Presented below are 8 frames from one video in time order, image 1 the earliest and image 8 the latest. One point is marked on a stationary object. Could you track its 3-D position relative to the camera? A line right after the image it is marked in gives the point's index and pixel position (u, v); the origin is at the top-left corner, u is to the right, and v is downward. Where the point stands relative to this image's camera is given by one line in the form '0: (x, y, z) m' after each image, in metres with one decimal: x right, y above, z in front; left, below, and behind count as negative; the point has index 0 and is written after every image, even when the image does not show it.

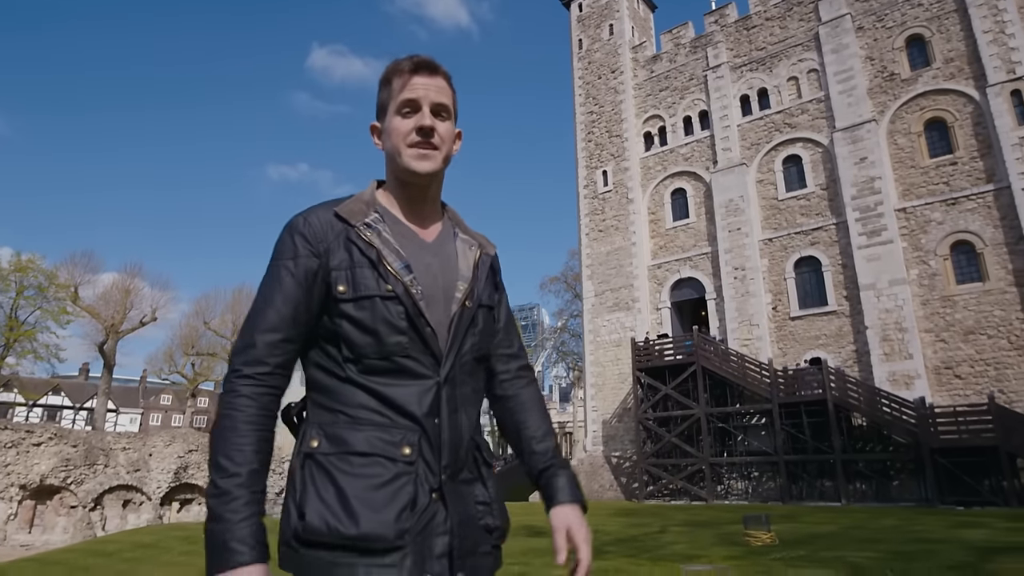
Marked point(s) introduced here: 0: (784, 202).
0: (+9.4, +3.0, +19.9) m
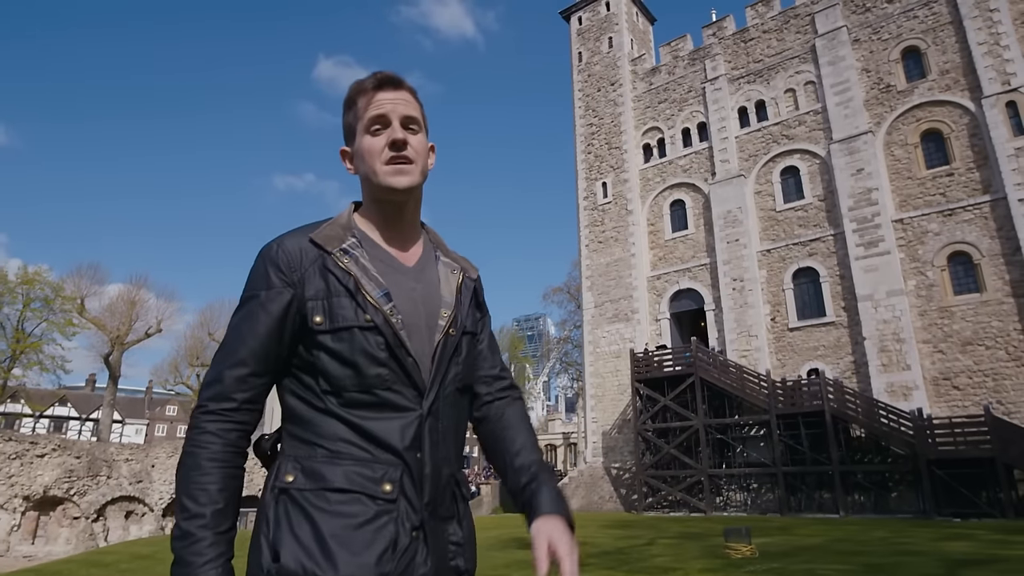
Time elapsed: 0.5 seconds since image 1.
0: (+9.3, +2.6, +20.0) m
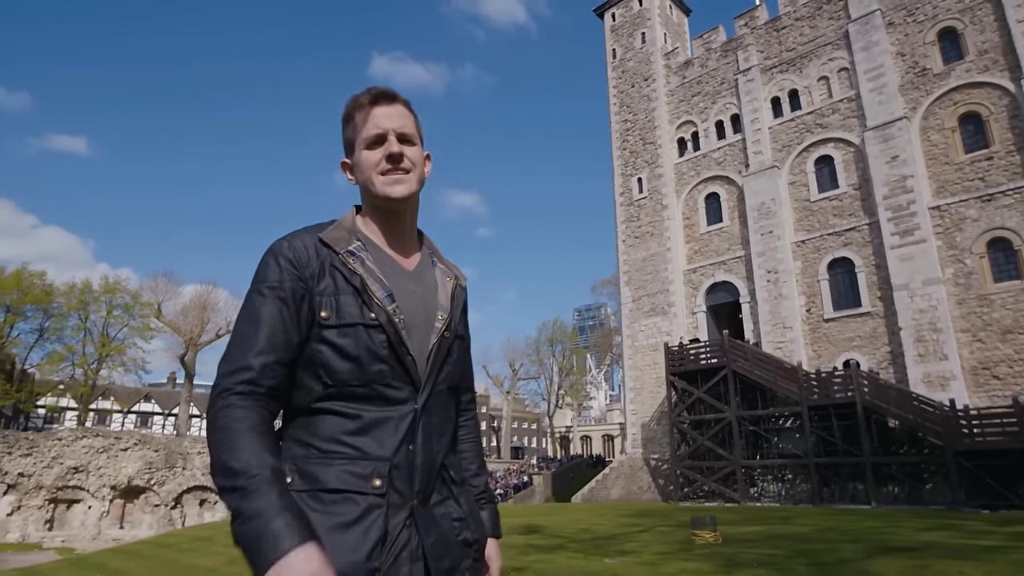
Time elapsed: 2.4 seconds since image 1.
0: (+10.5, +2.9, +19.9) m
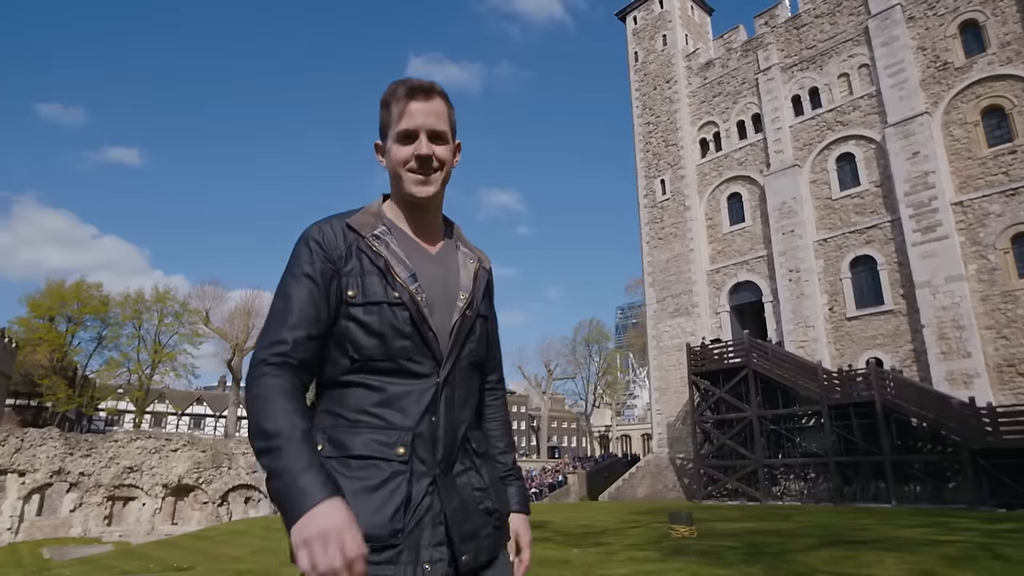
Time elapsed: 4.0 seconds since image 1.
0: (+11.2, +3.0, +19.8) m
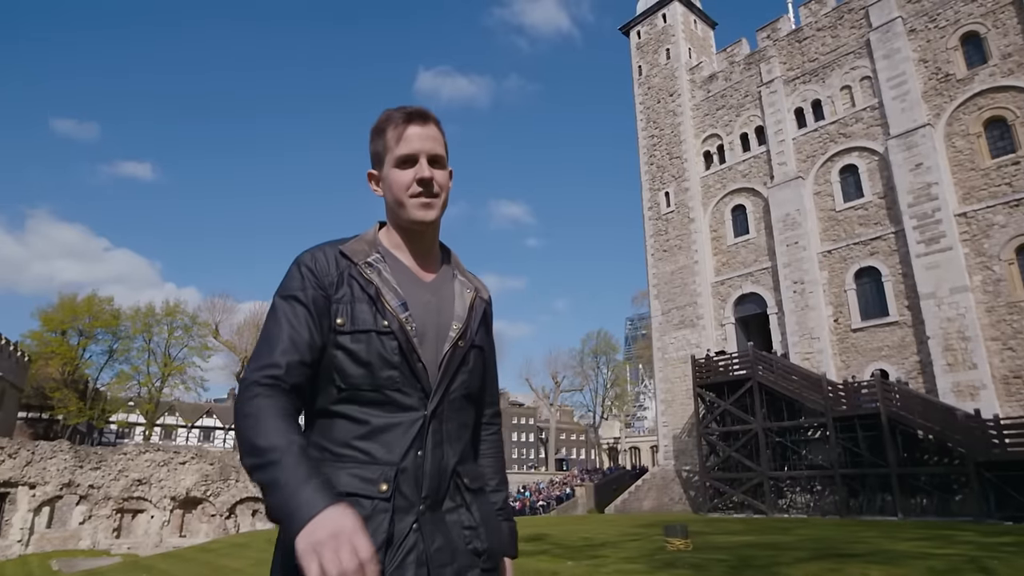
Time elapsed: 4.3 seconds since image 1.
0: (+11.3, +2.6, +19.8) m
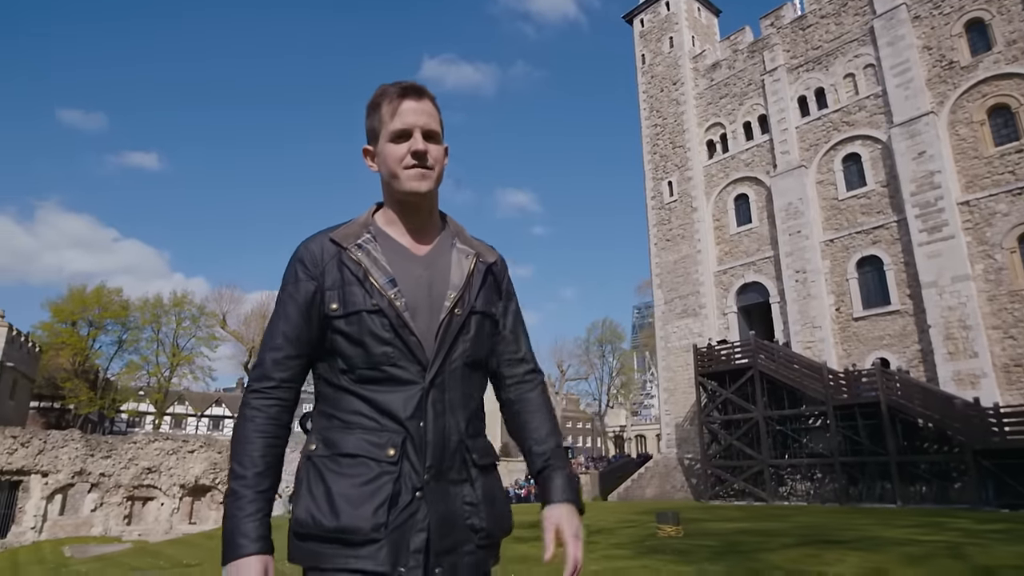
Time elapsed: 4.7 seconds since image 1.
0: (+11.4, +2.9, +19.8) m
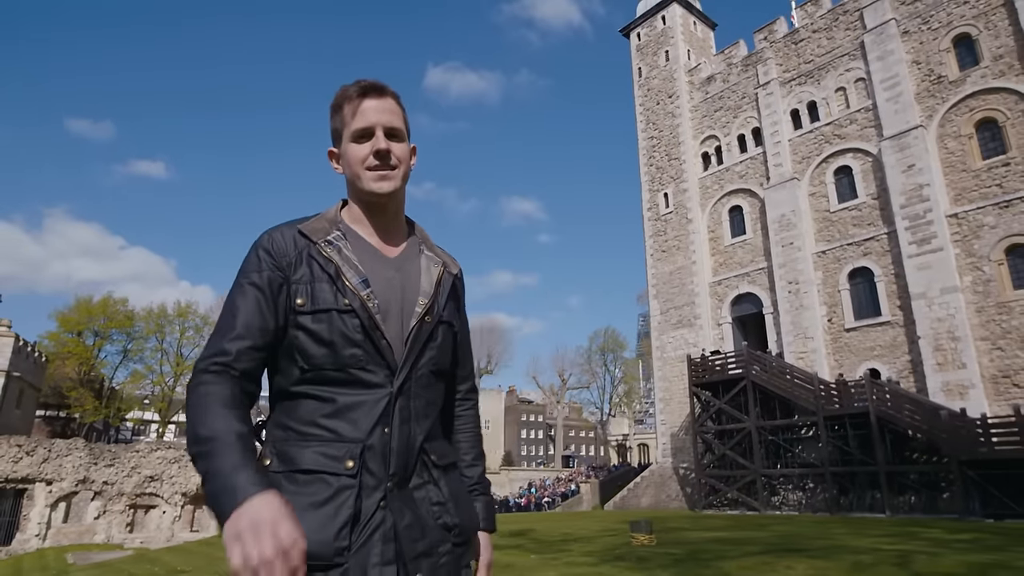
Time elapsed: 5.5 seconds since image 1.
0: (+11.2, +2.6, +20.0) m
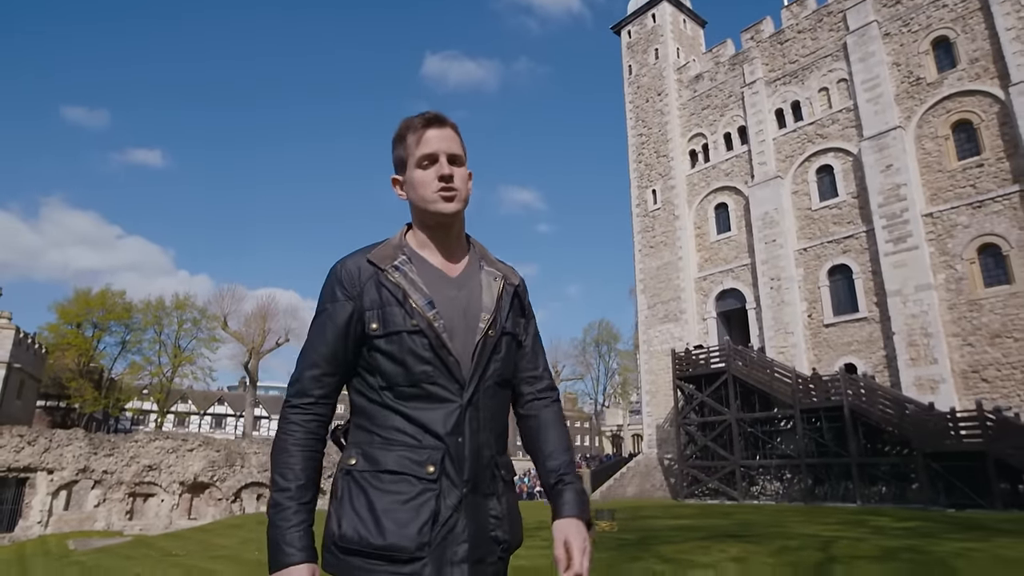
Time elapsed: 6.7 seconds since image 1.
0: (+10.8, +2.7, +20.5) m
